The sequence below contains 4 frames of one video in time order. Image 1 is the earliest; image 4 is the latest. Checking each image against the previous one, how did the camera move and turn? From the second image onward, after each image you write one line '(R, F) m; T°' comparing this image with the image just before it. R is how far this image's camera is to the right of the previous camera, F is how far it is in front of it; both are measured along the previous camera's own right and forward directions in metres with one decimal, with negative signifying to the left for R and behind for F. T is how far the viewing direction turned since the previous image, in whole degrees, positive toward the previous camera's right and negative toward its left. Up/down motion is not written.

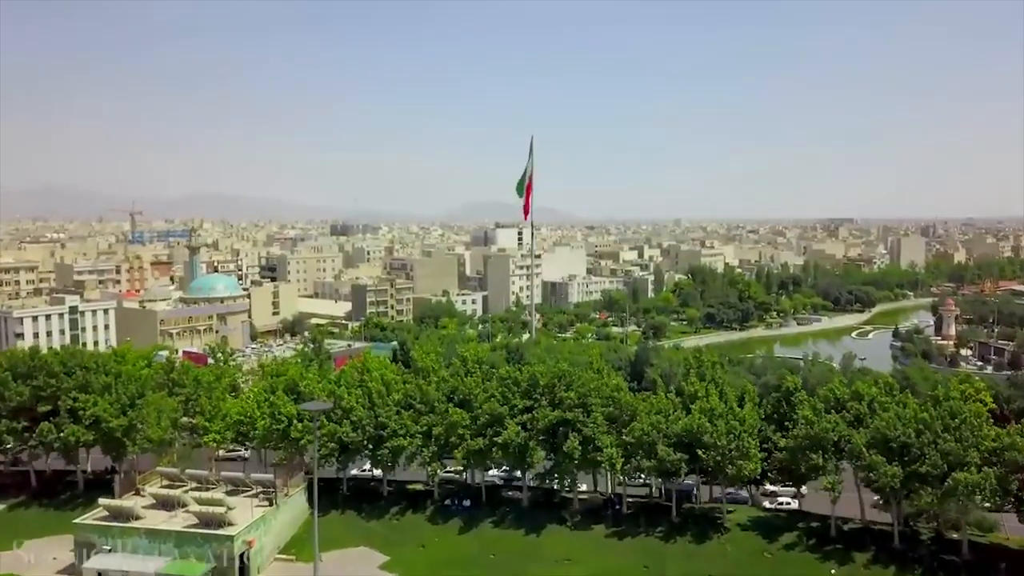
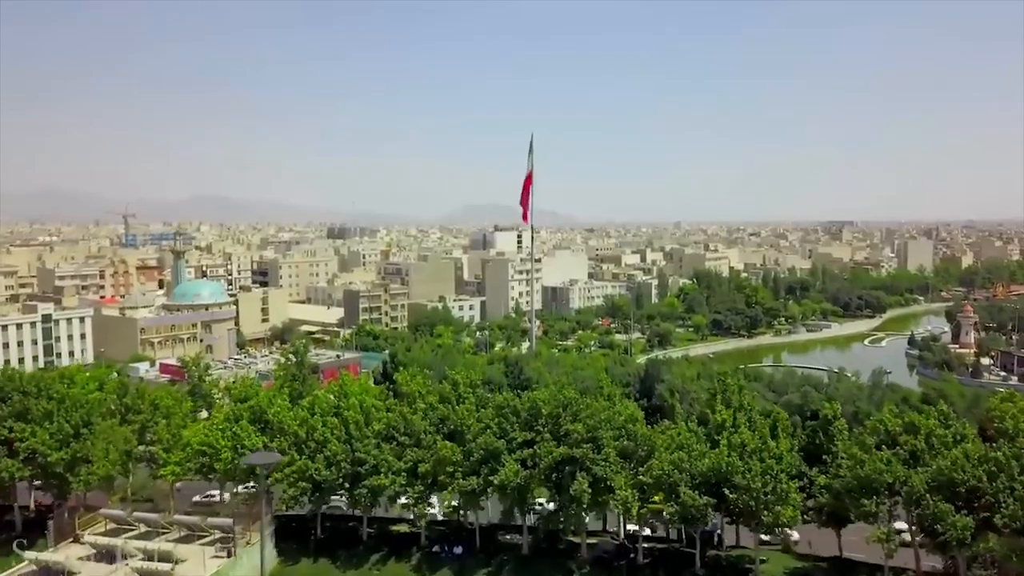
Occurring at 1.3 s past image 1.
(0.0, +2.2) m; 0°
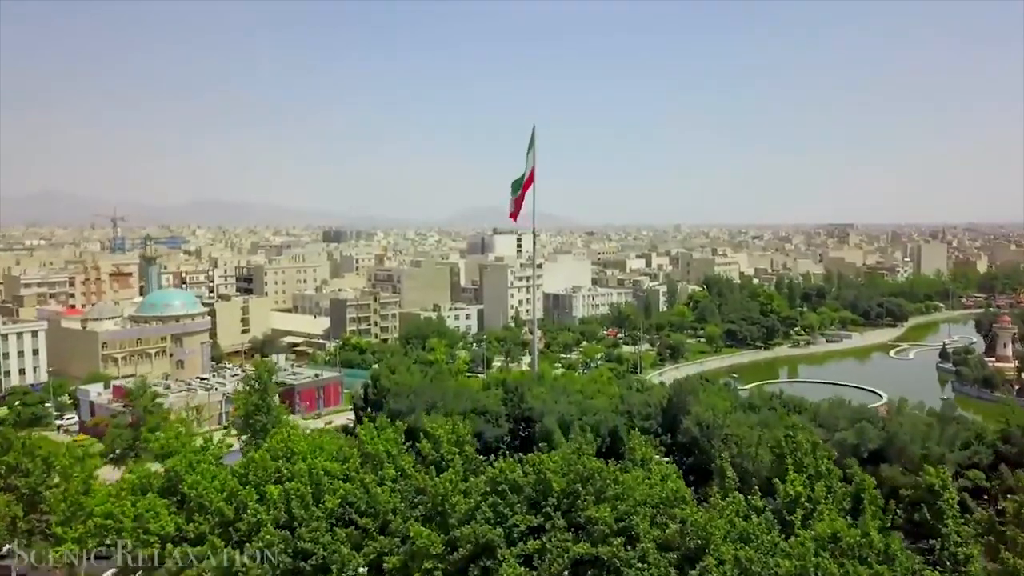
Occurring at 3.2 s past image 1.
(0.0, +3.8) m; 0°
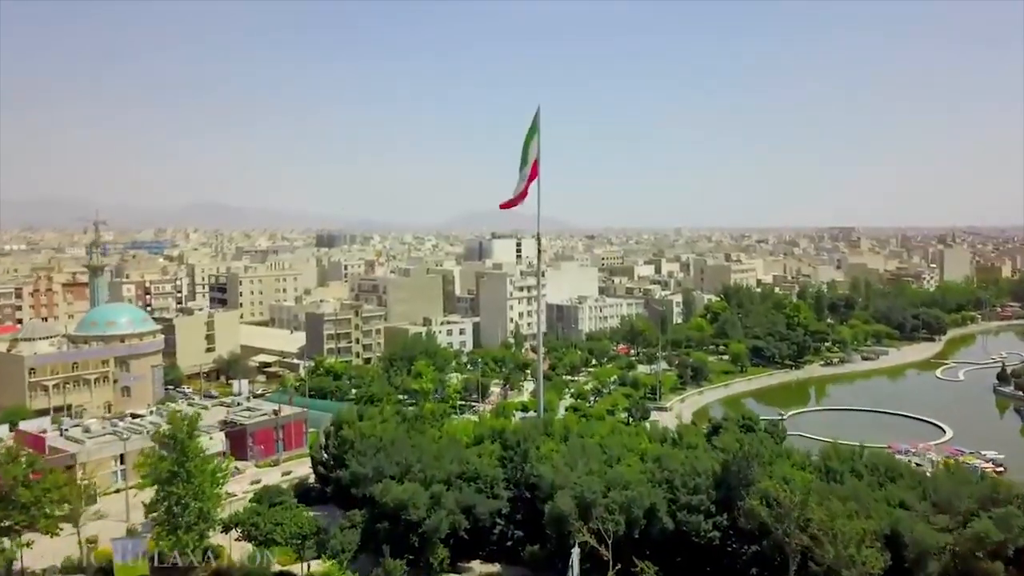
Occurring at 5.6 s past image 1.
(0.0, +5.6) m; 0°
